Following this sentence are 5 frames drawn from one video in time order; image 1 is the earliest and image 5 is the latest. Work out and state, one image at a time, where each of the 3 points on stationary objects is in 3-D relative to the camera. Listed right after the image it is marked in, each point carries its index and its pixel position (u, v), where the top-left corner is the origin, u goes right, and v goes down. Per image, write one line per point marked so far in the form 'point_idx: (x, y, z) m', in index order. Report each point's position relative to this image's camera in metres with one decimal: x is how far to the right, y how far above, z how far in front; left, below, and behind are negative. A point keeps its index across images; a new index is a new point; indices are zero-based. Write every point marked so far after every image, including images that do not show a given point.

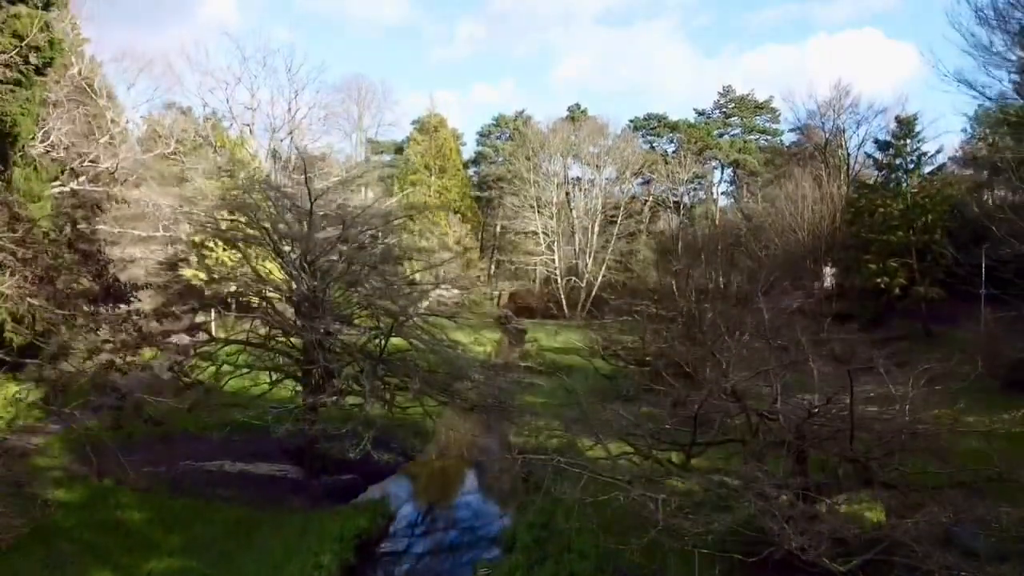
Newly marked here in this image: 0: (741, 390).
0: (+1.2, -0.5, +6.3) m
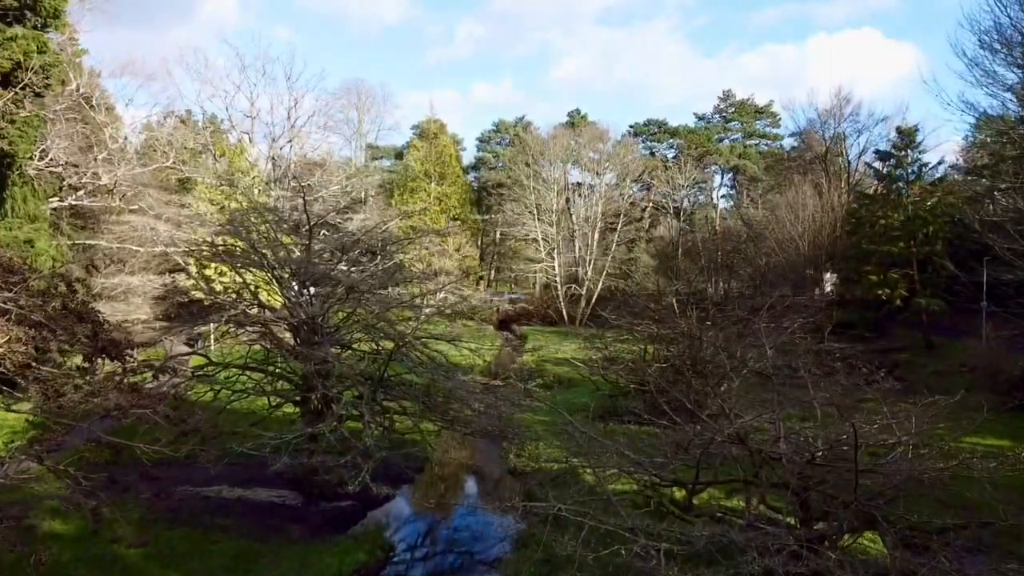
0: (+1.2, -0.7, +6.2) m
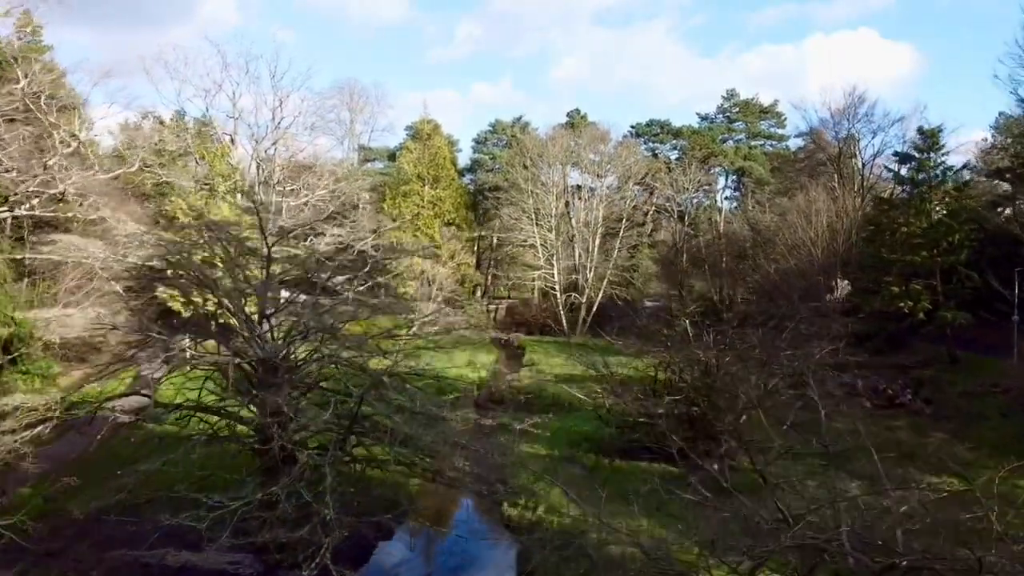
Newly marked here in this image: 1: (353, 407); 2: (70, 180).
0: (+1.2, -0.9, +4.9) m
1: (-1.1, -0.8, +8.3) m
2: (-4.9, +1.2, +13.4) m
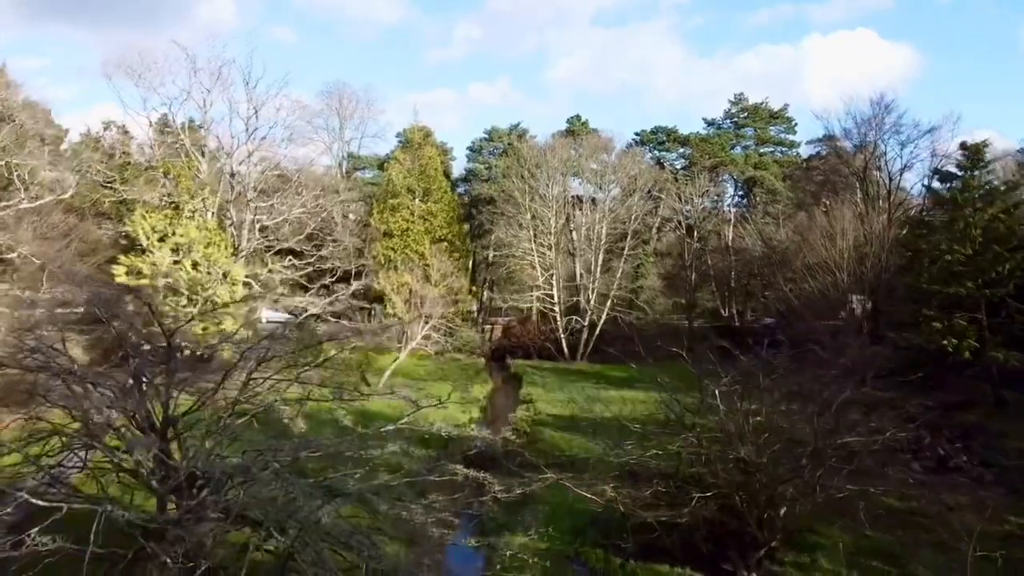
0: (+1.1, -1.5, +2.7) m
1: (-1.2, -1.3, +6.1) m
2: (-5.0, +0.7, +11.2) m
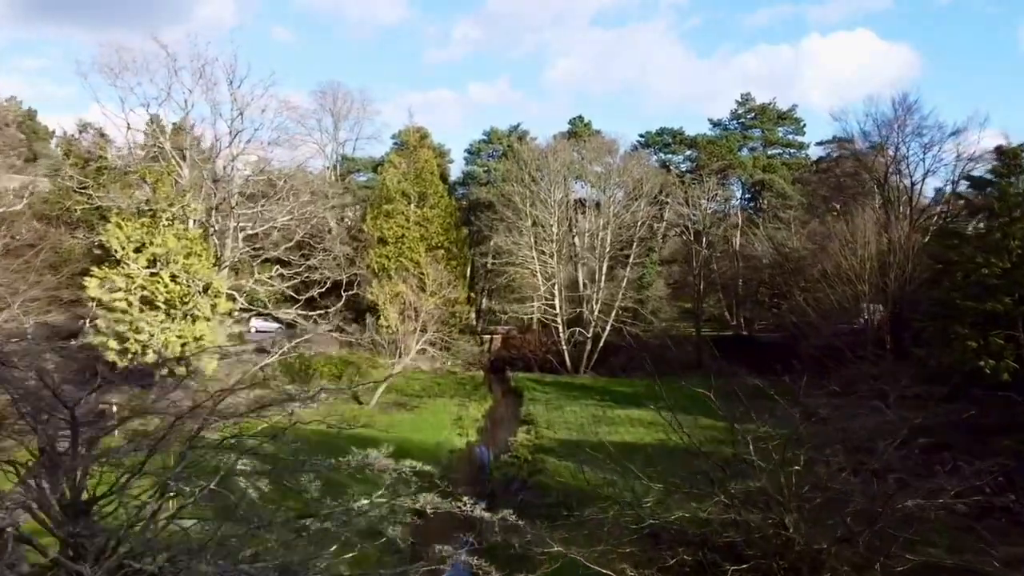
0: (+1.1, -1.7, +1.3) m
1: (-1.2, -1.6, +4.7) m
2: (-5.0, +0.5, +9.9) m
